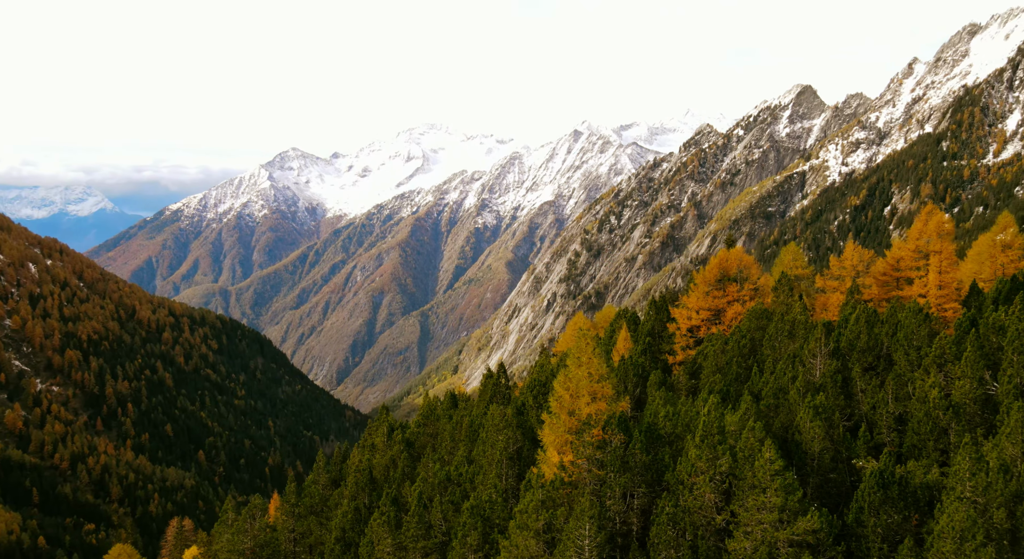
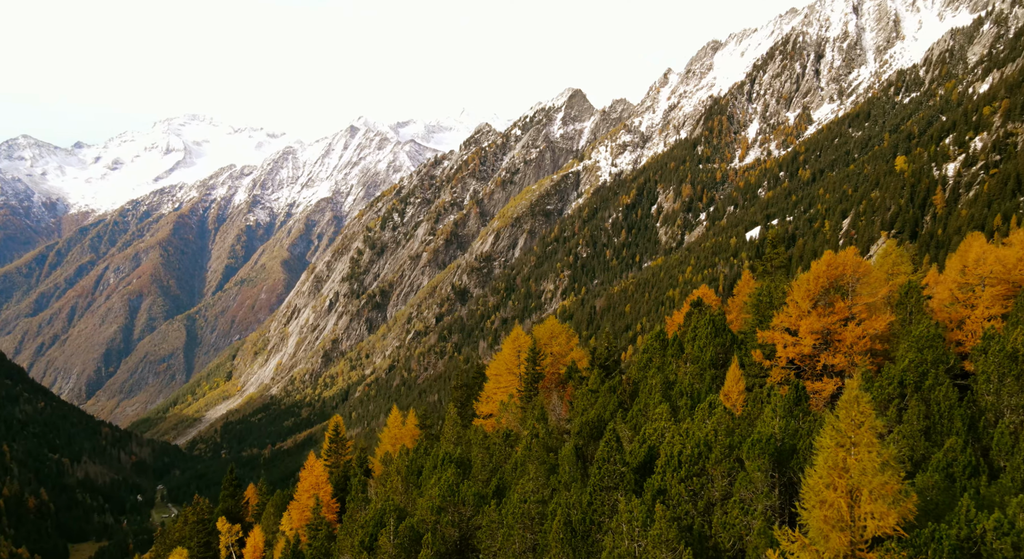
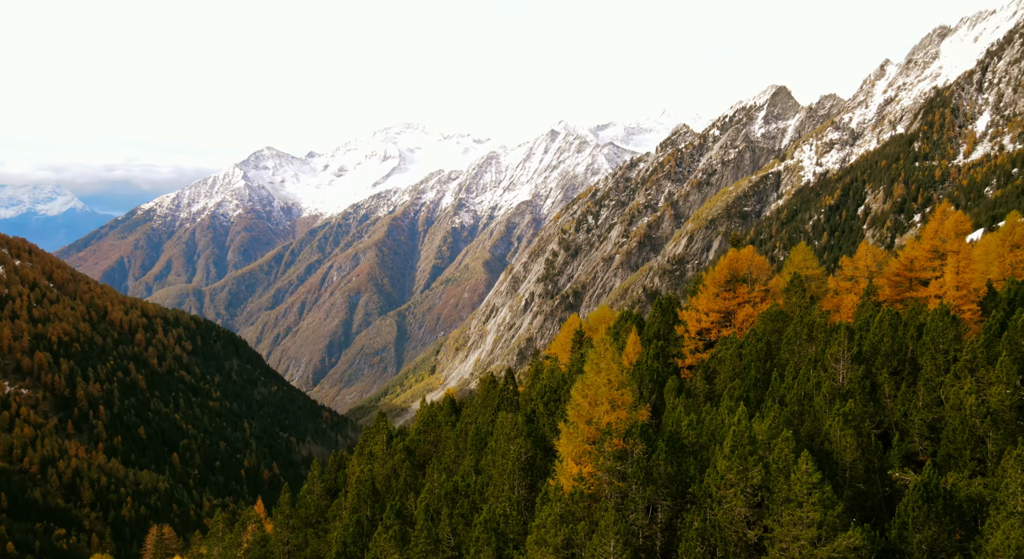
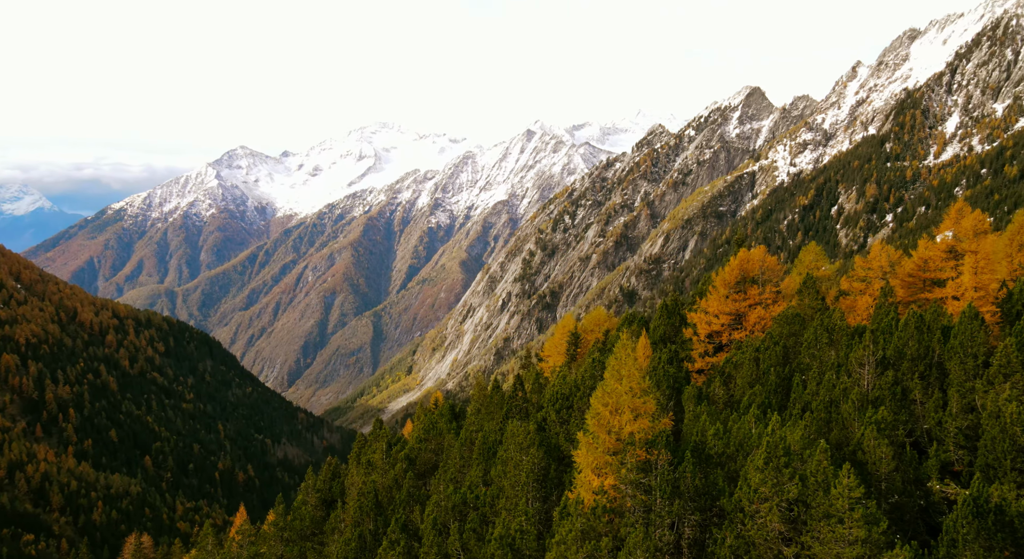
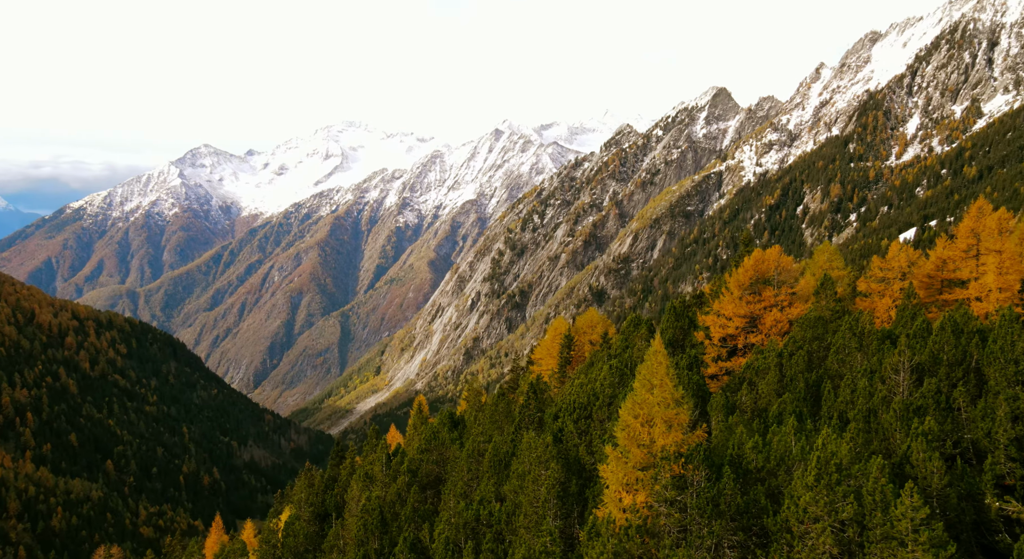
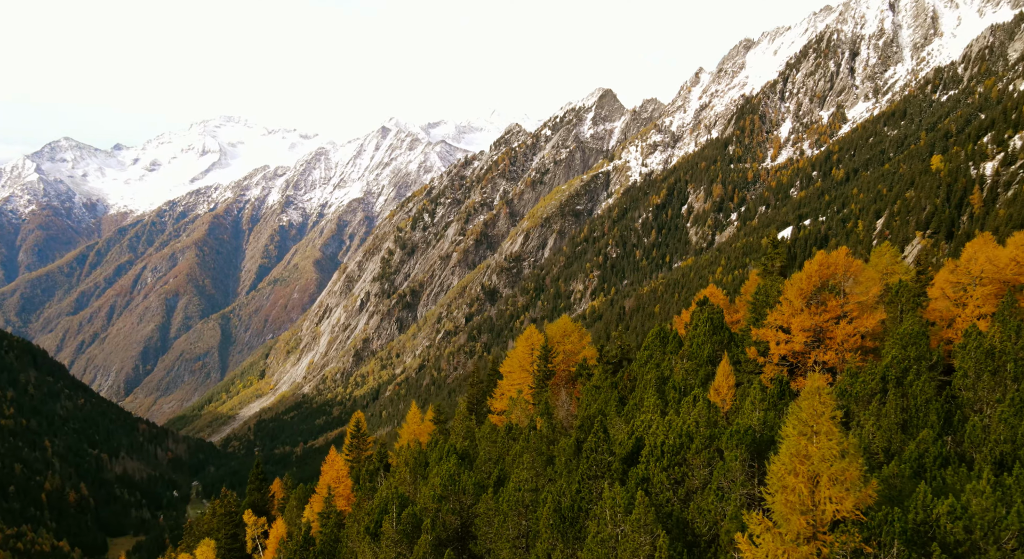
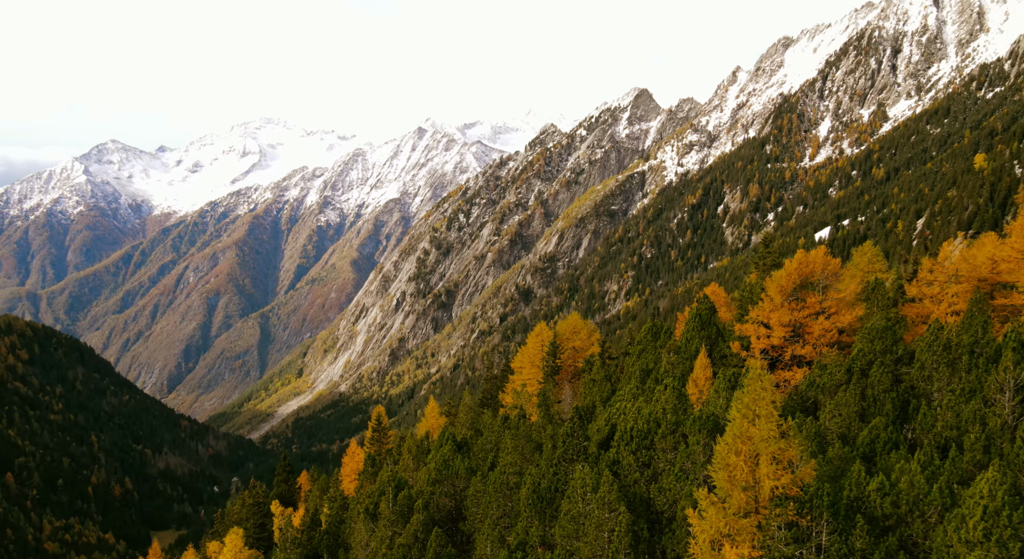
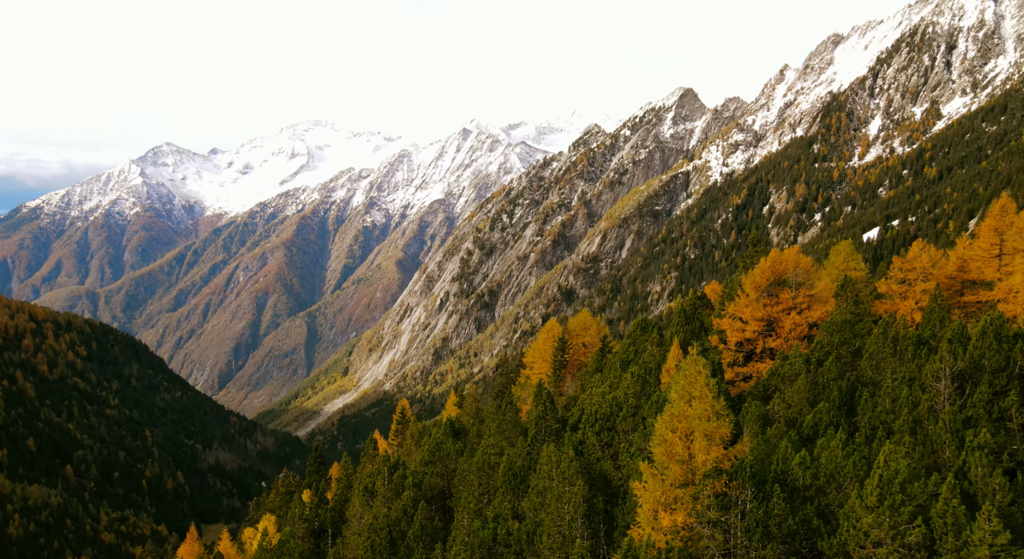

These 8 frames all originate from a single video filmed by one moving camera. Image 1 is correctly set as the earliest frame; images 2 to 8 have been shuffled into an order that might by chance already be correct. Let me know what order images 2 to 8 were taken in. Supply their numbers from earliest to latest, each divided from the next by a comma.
3, 4, 5, 8, 7, 6, 2
